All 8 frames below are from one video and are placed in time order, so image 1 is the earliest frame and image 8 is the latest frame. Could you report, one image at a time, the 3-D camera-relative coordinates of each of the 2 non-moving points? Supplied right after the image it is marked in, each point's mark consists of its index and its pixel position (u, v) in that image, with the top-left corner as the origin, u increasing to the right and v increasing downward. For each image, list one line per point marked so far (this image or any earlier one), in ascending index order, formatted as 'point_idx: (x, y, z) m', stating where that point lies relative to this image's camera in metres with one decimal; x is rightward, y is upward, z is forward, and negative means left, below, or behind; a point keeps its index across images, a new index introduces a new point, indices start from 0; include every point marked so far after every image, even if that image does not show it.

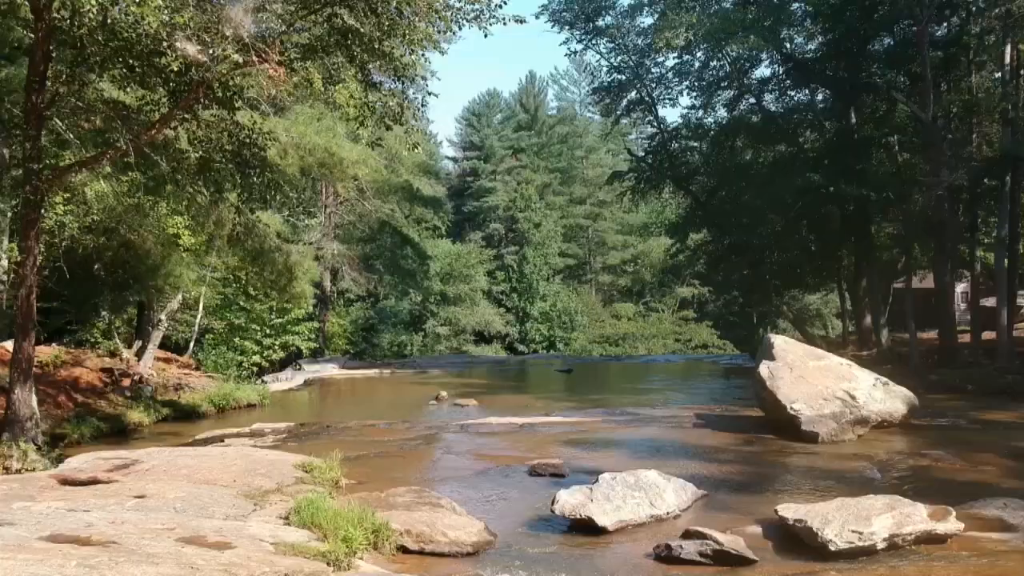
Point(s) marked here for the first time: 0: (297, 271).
0: (-3.5, +0.3, +13.1) m
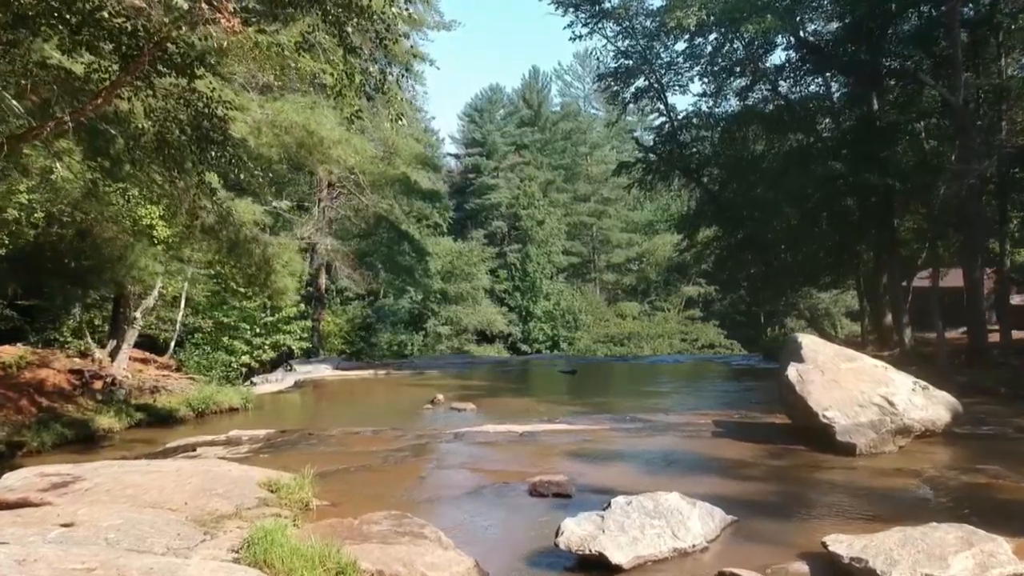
0: (-3.5, +0.4, +12.0) m
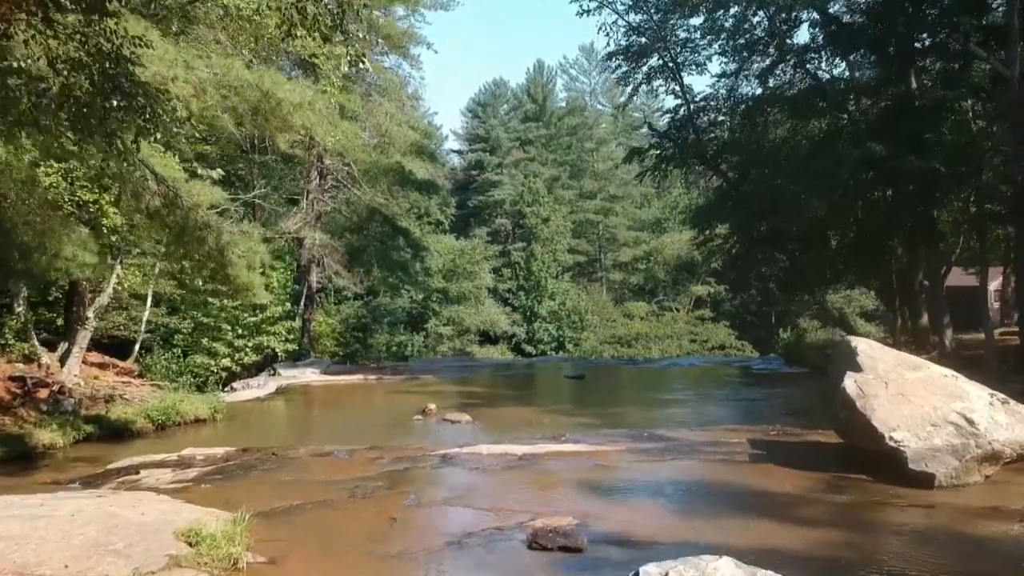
0: (-3.5, +0.4, +10.4) m
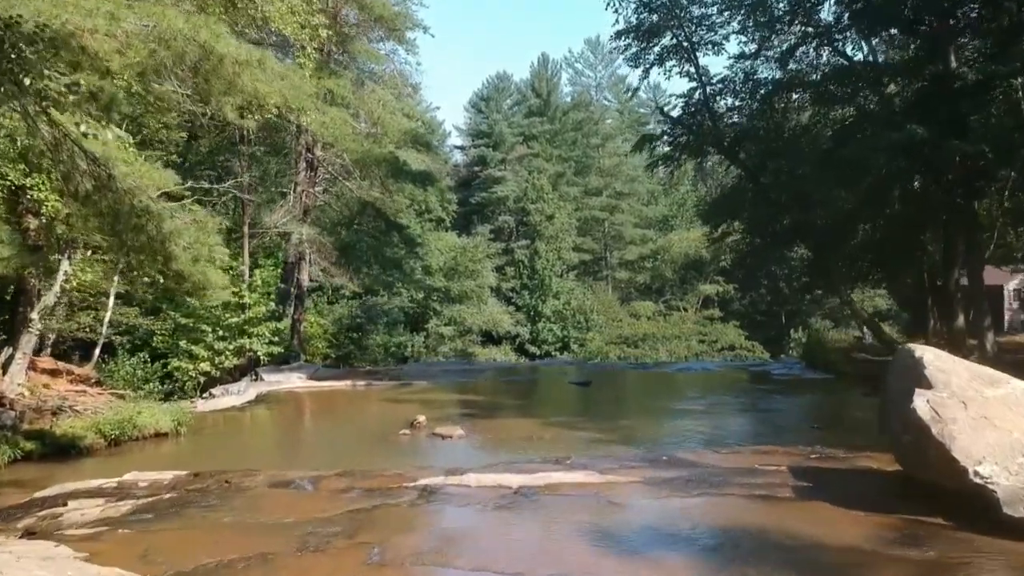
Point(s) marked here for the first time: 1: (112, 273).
0: (-3.6, +0.4, +9.0) m
1: (-6.4, +0.3, +13.1) m
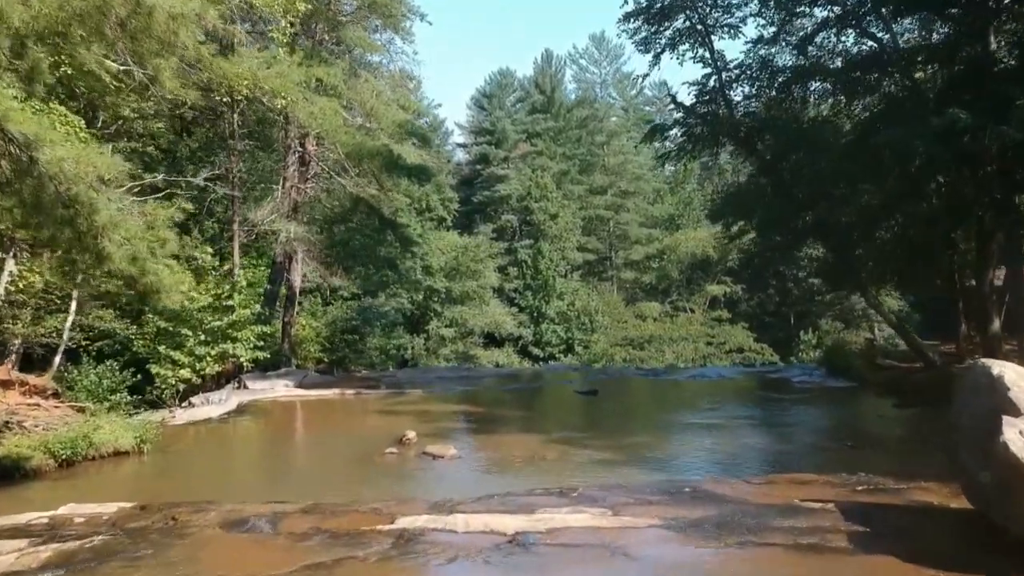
0: (-3.6, +0.4, +7.8) m
1: (-6.4, +0.2, +11.9) m
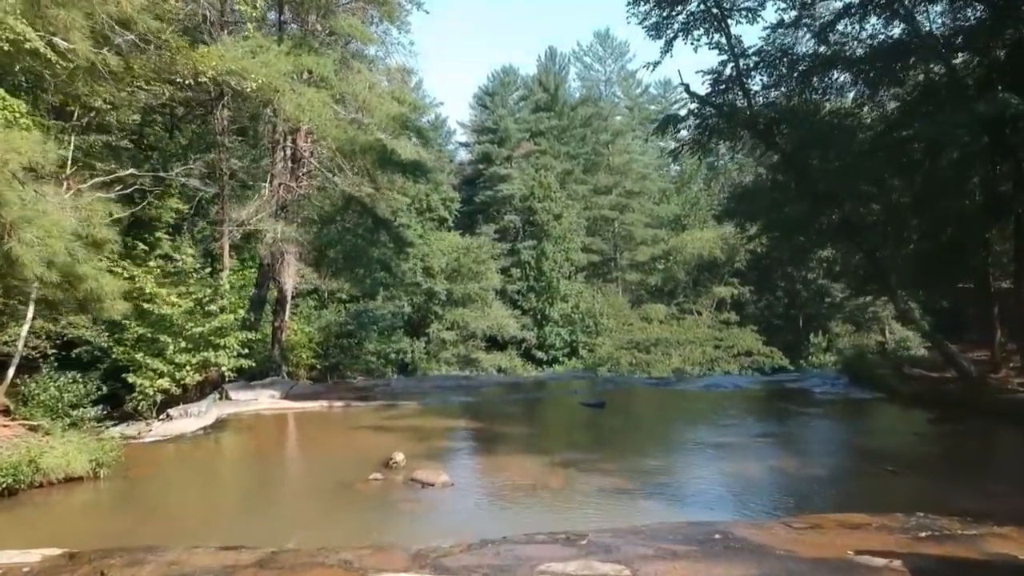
0: (-3.6, +0.3, +6.7) m
1: (-6.4, +0.2, +10.8) m
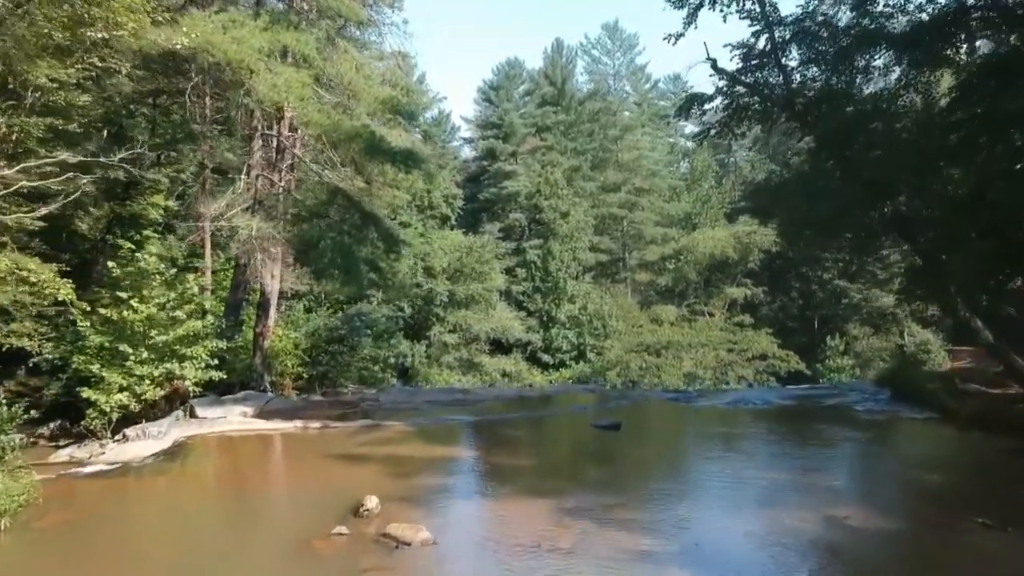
0: (-3.7, +0.3, +4.8) m
1: (-6.4, +0.1, +9.0) m
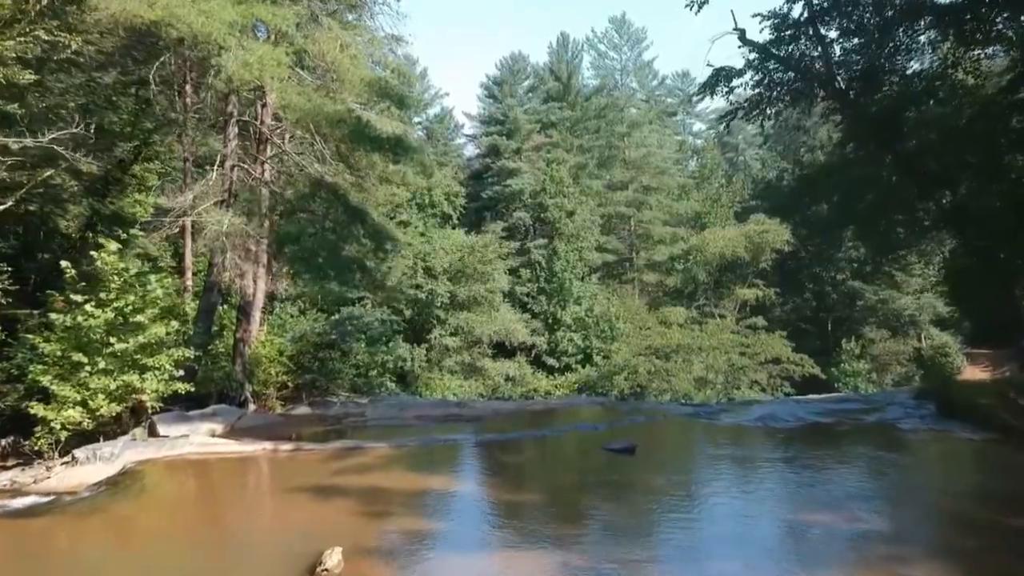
0: (-3.7, +0.2, +3.2) m
1: (-6.4, +0.1, +7.4) m
